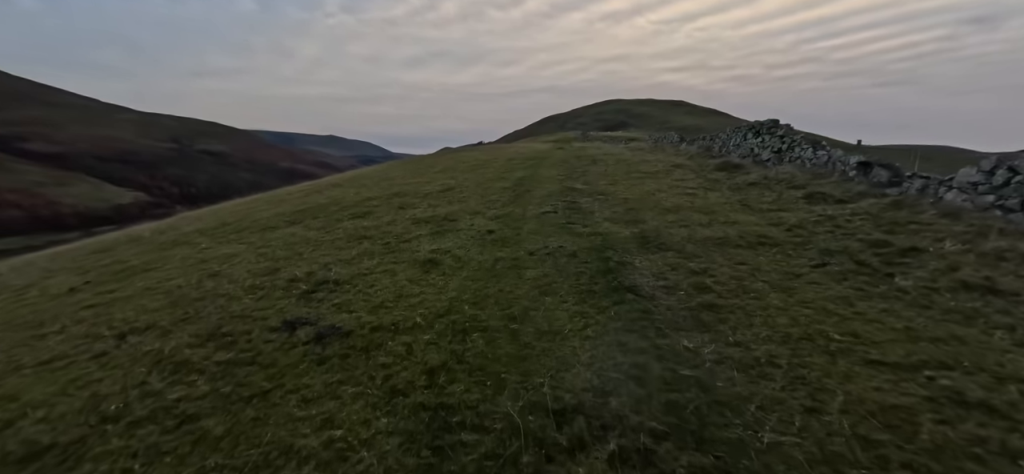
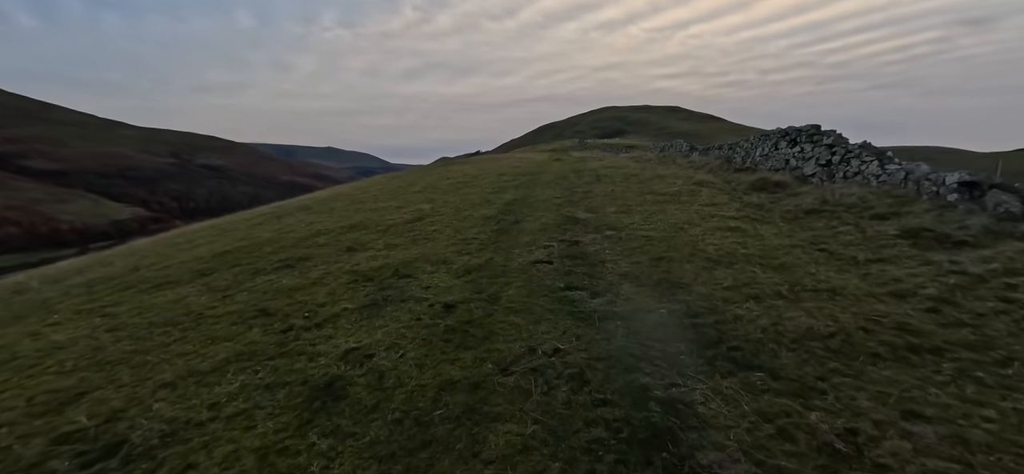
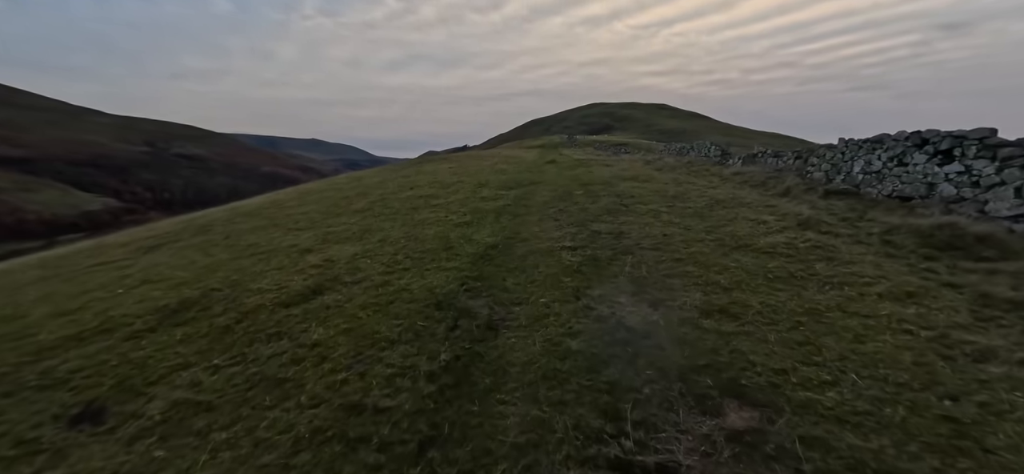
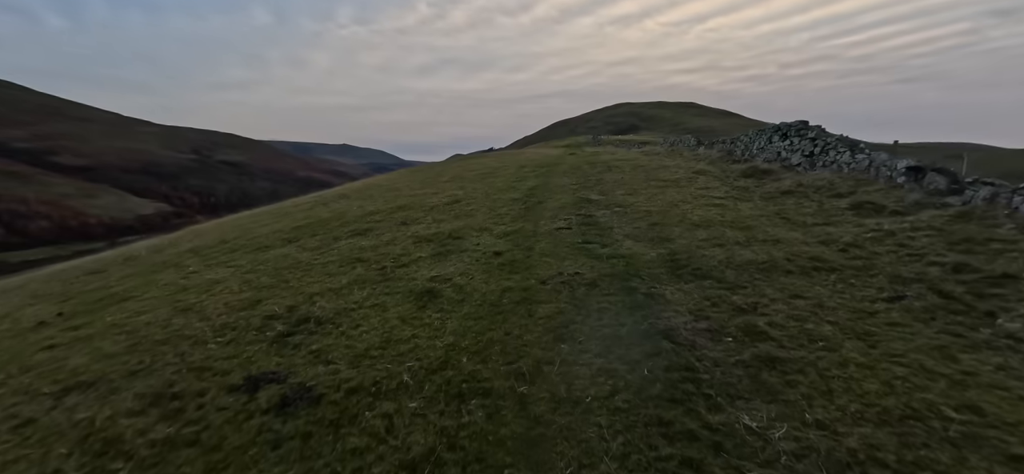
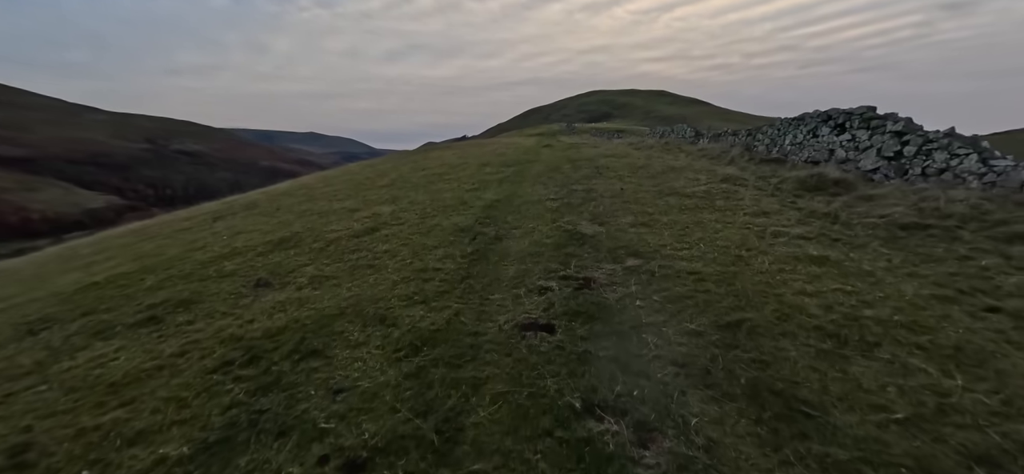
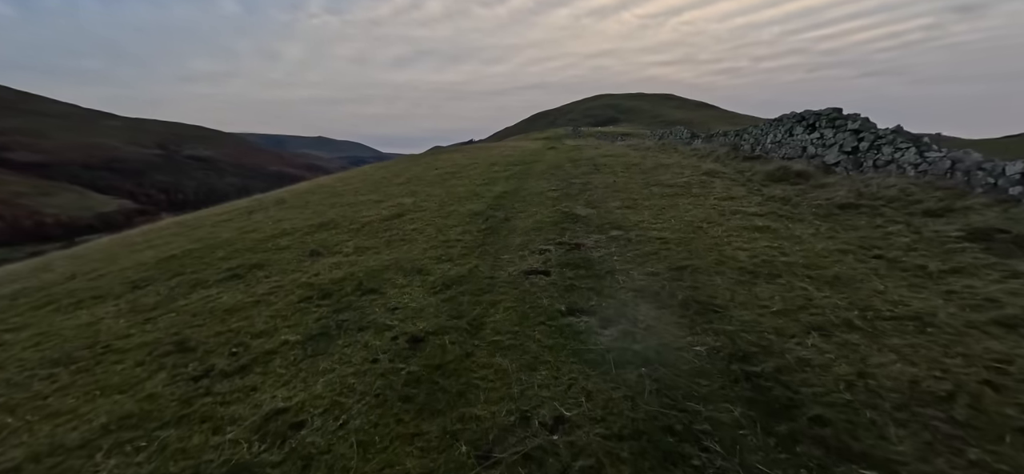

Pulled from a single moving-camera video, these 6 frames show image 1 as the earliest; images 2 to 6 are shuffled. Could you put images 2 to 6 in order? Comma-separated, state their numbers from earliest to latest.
4, 2, 6, 5, 3
